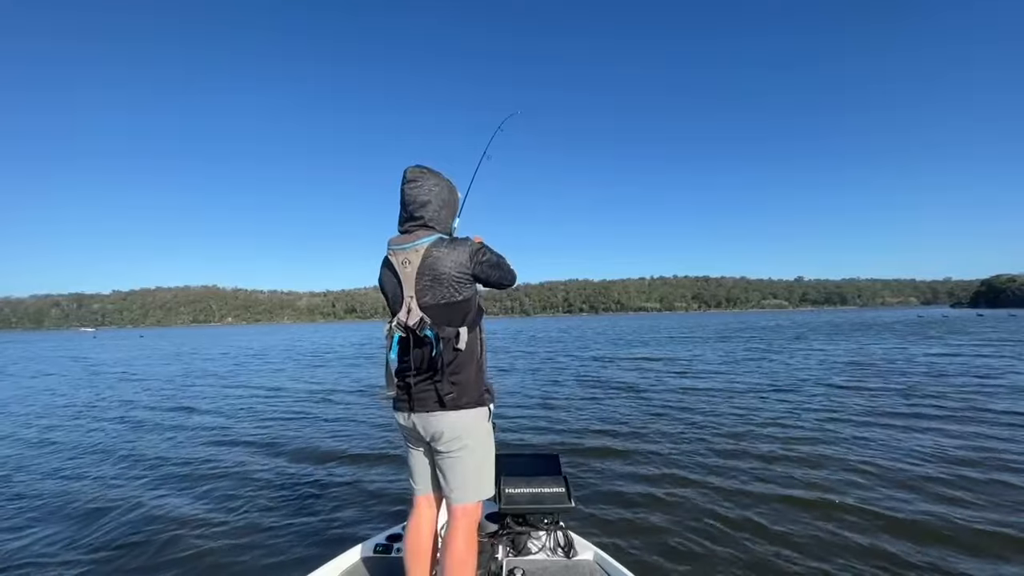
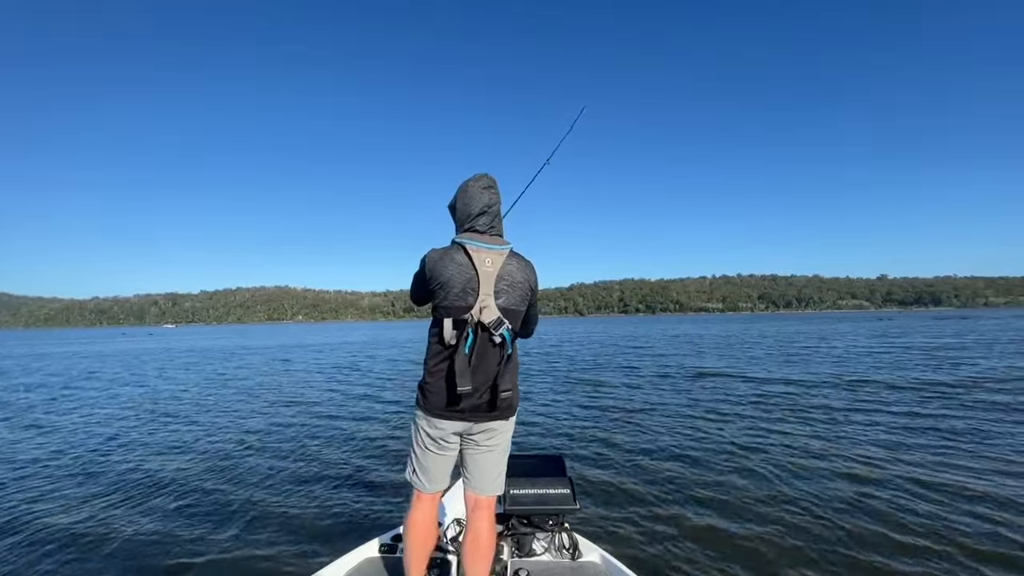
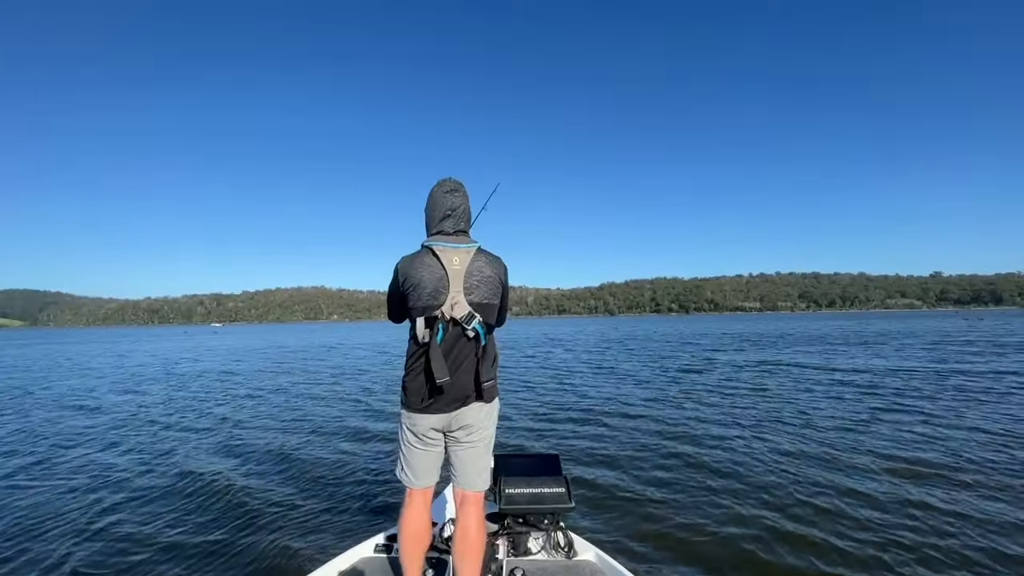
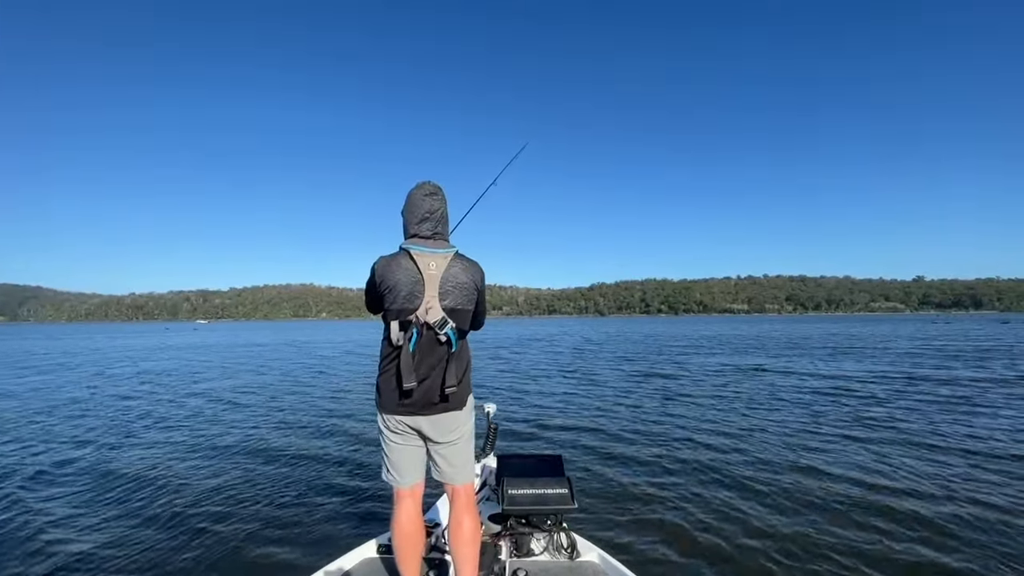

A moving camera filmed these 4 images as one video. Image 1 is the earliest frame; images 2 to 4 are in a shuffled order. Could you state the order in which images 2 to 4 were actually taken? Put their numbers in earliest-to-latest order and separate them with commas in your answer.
3, 4, 2
